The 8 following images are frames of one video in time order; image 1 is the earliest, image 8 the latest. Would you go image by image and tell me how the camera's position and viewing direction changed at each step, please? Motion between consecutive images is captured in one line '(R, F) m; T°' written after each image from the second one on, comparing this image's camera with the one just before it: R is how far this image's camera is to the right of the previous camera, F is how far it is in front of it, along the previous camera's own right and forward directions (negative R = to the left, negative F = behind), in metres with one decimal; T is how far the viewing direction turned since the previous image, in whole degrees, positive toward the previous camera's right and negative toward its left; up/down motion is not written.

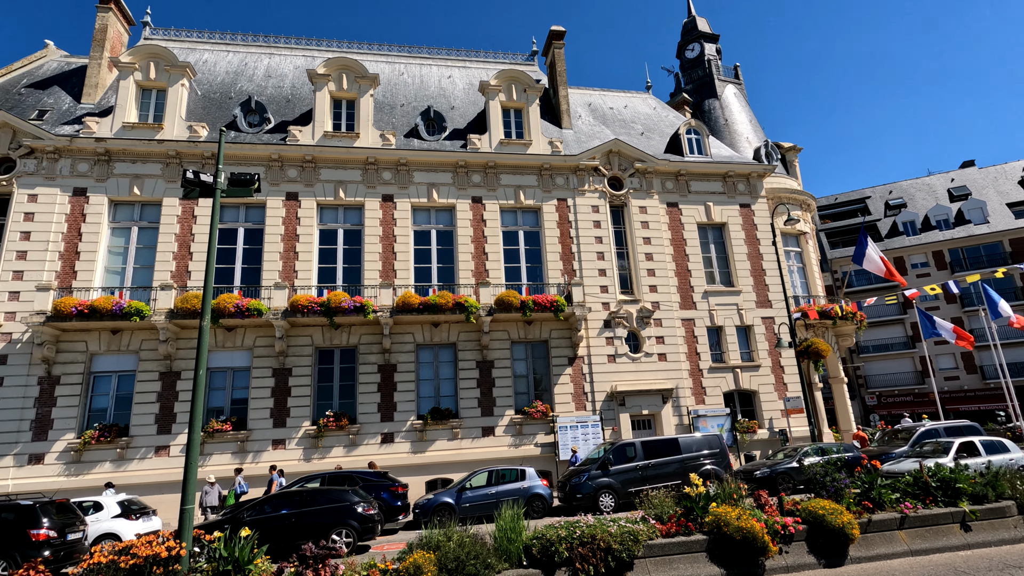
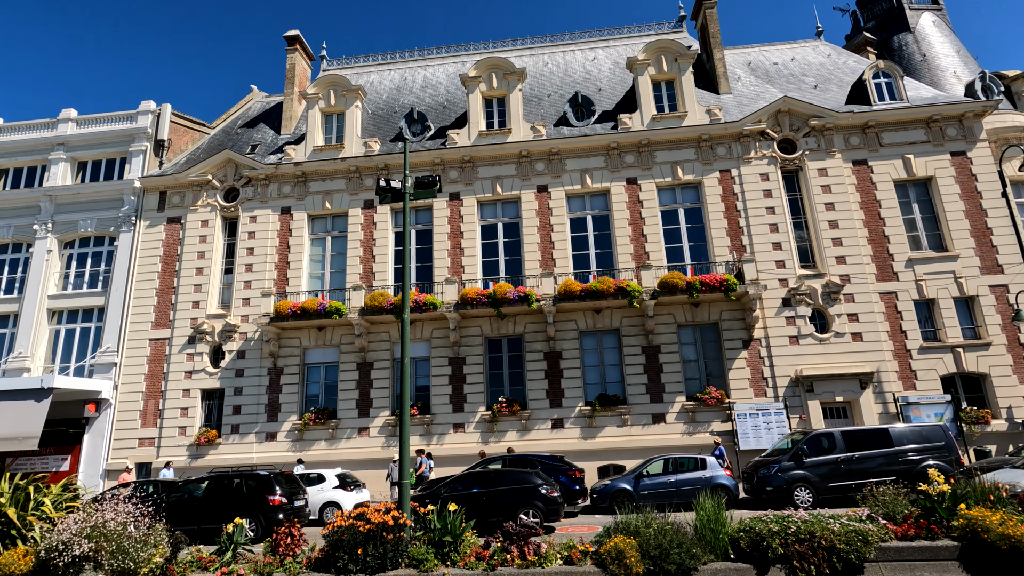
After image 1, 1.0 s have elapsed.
(-0.5, 0.0) m; -16°
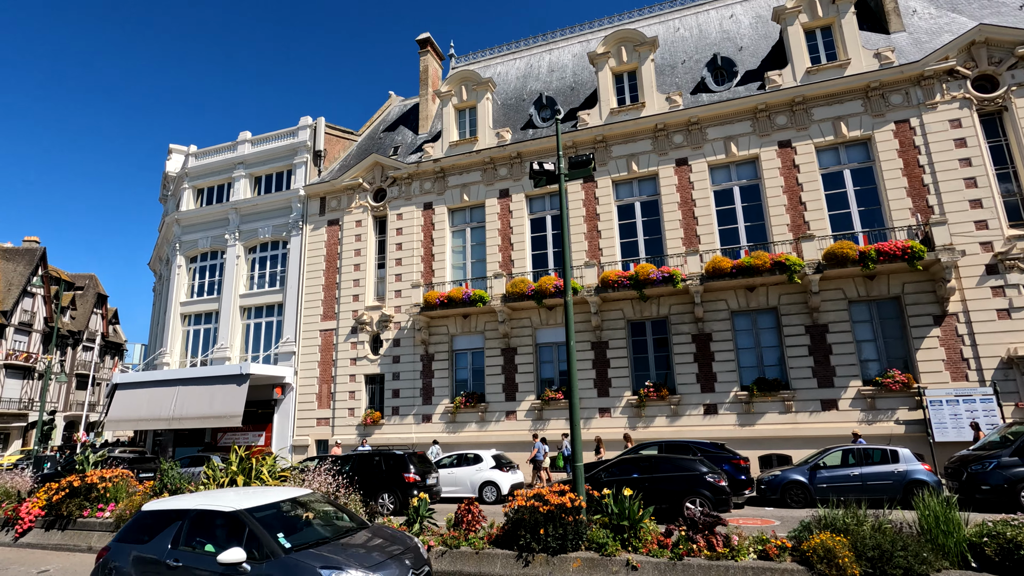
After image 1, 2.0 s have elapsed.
(-0.6, +0.1) m; -13°
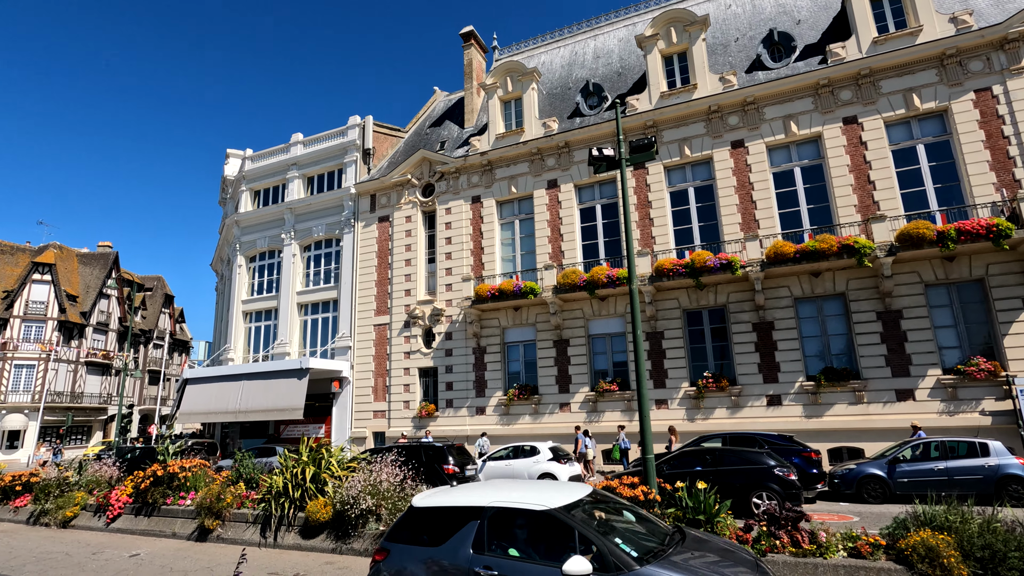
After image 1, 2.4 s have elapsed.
(-0.3, +0.1) m; -5°
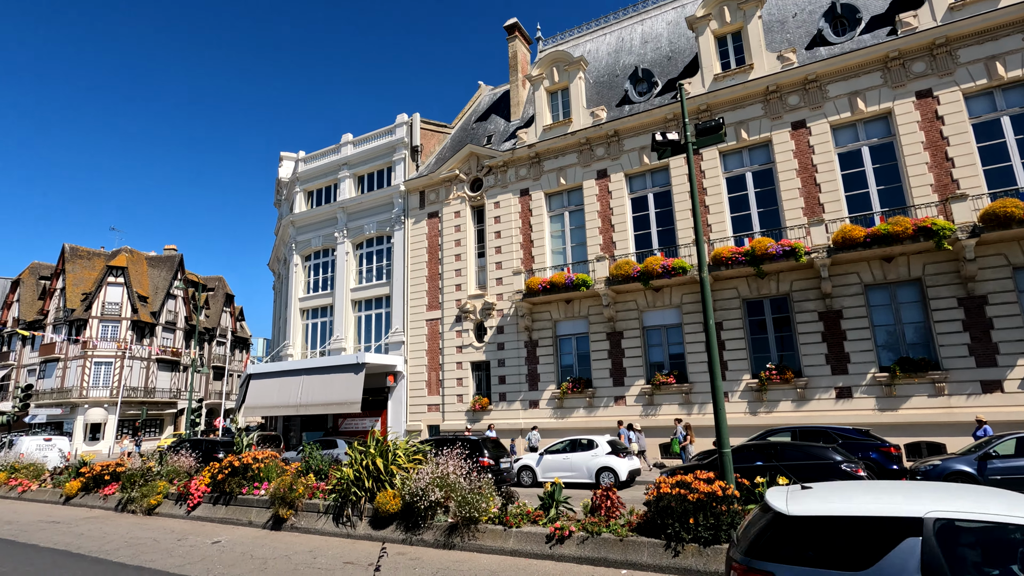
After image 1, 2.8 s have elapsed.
(-0.3, +0.1) m; -5°
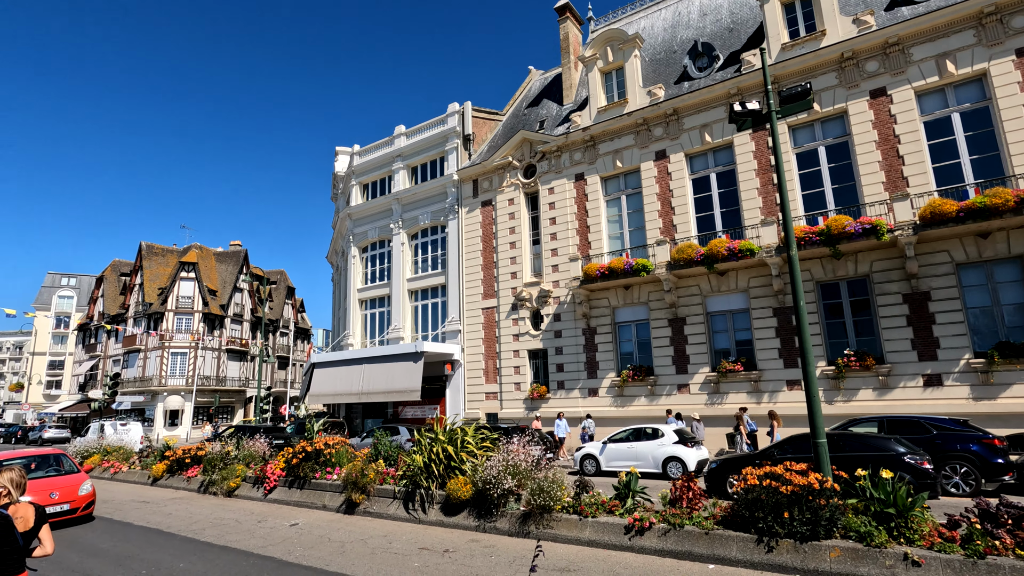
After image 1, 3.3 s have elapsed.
(-0.3, +0.2) m; -5°
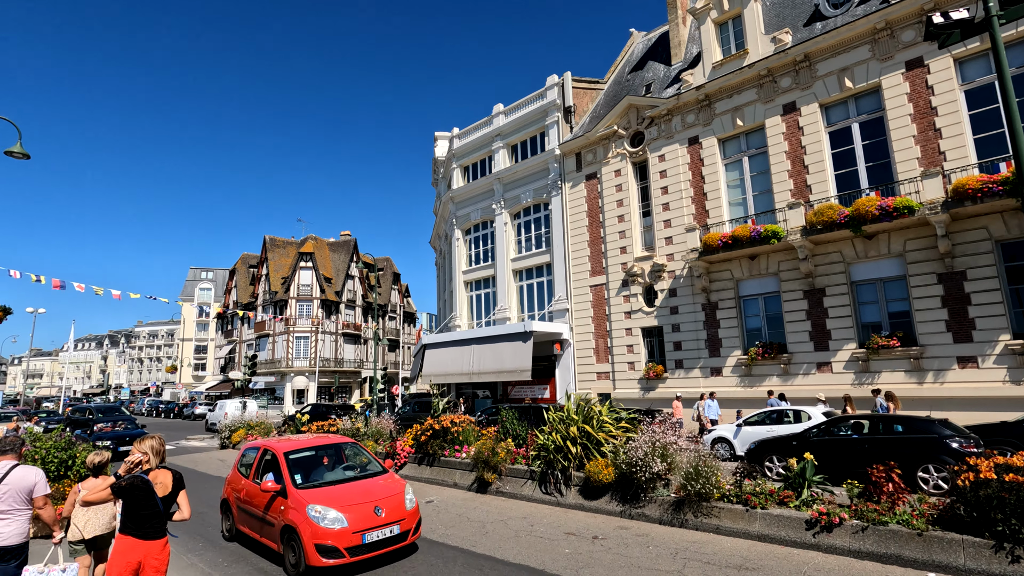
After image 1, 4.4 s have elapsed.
(-0.7, +0.6) m; -10°
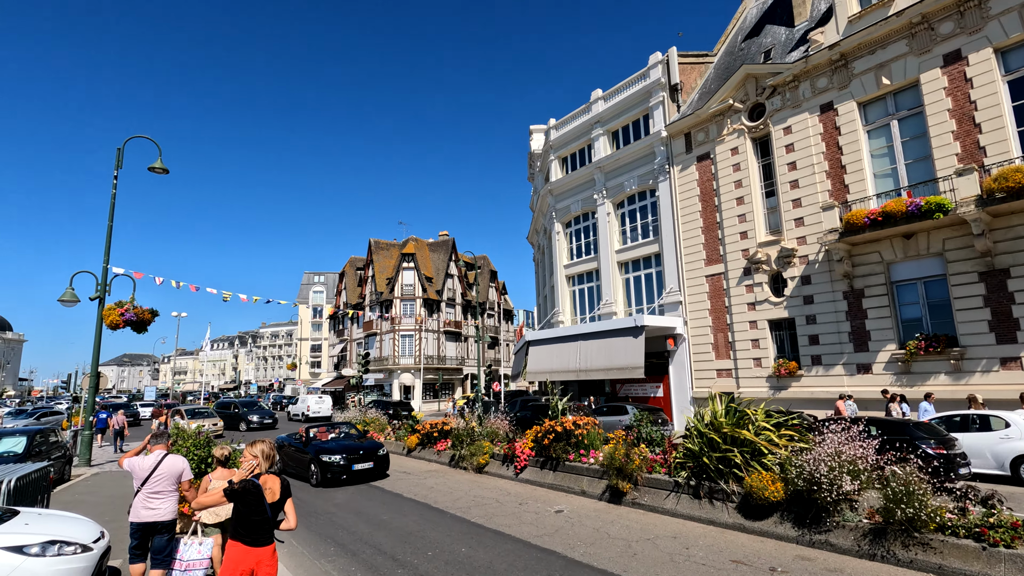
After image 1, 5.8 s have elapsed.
(-0.6, +0.8) m; -10°
